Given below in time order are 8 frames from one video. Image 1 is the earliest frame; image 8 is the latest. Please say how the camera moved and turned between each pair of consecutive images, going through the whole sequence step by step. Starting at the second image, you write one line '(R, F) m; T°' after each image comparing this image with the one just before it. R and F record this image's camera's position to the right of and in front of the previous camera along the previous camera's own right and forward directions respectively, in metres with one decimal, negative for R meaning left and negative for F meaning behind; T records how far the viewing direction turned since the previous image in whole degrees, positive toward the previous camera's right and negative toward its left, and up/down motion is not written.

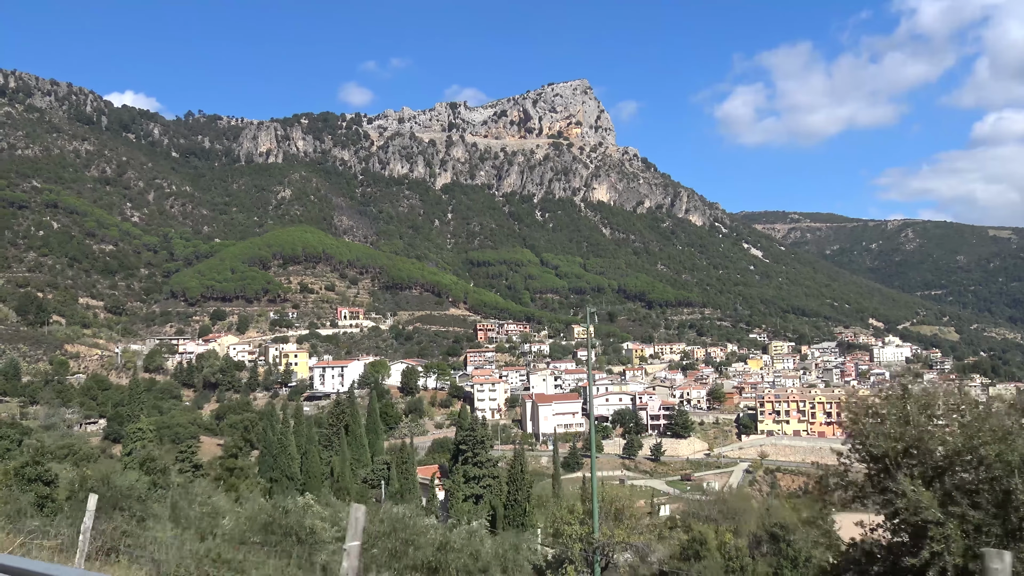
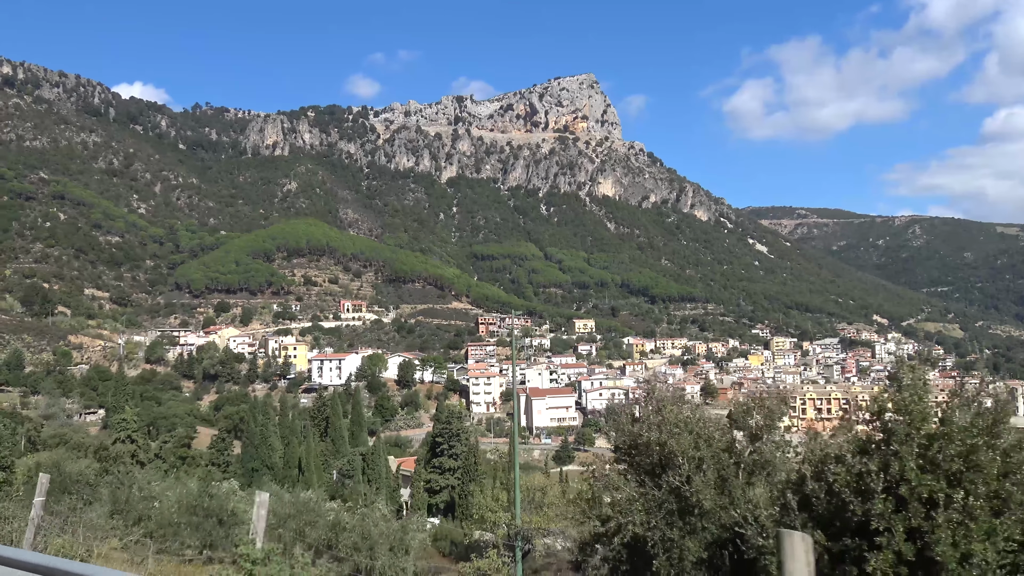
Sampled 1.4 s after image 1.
(+0.9, -0.3) m; -1°
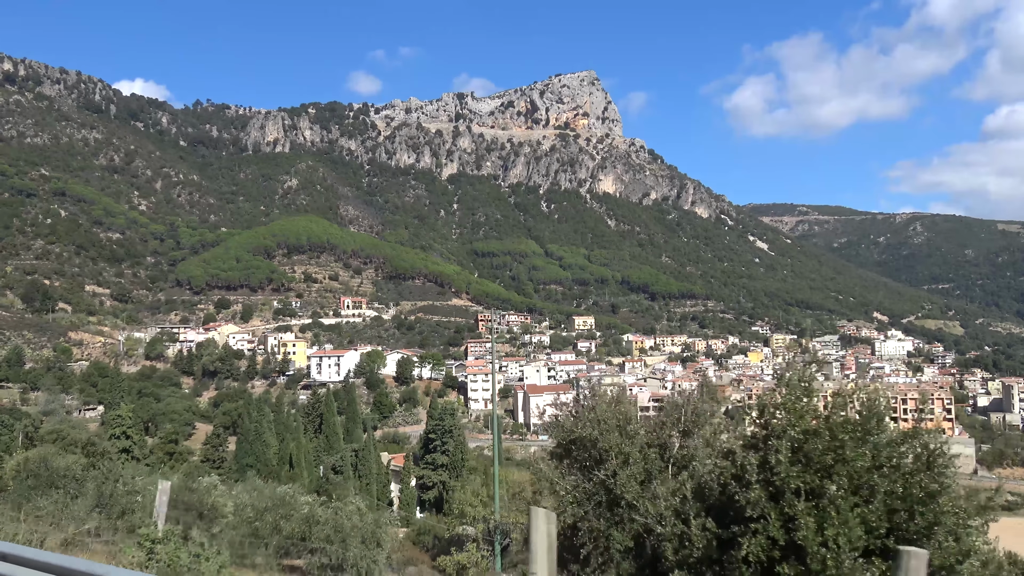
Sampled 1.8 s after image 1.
(+0.3, -0.1) m; 0°
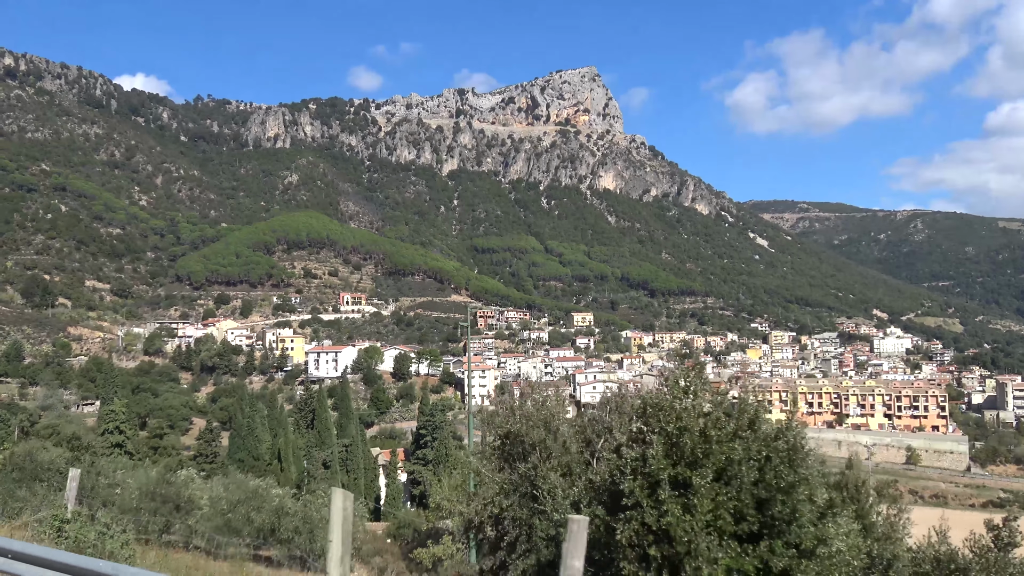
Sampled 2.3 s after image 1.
(+0.3, -0.2) m; 0°
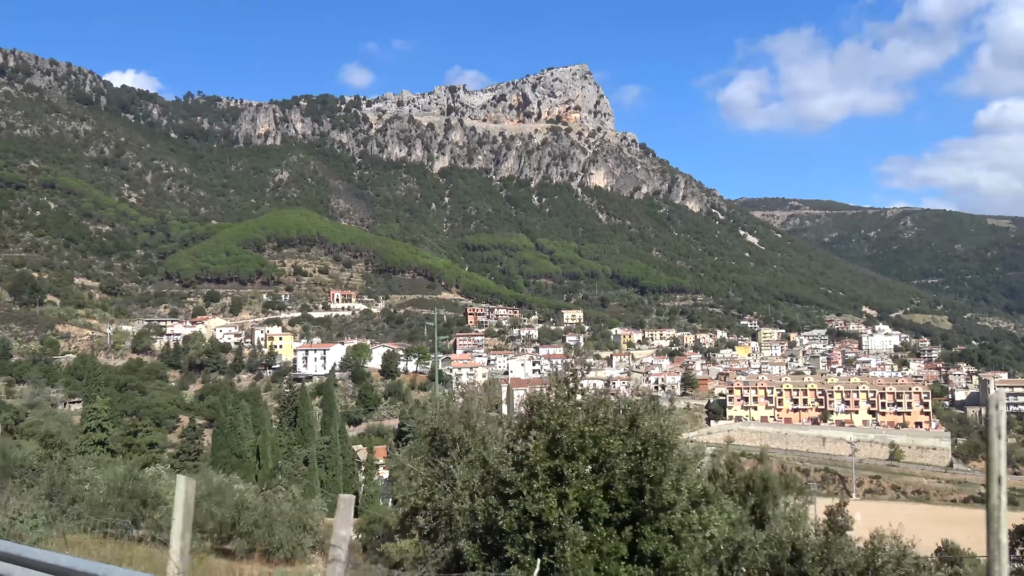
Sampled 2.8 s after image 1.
(+0.4, -0.3) m; +1°
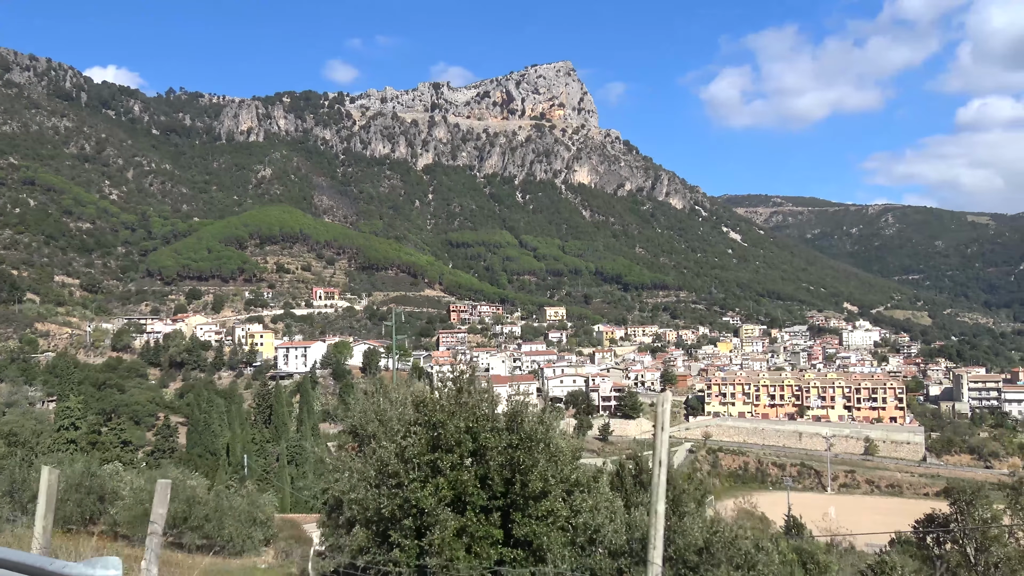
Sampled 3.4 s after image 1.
(+0.5, -0.4) m; +1°
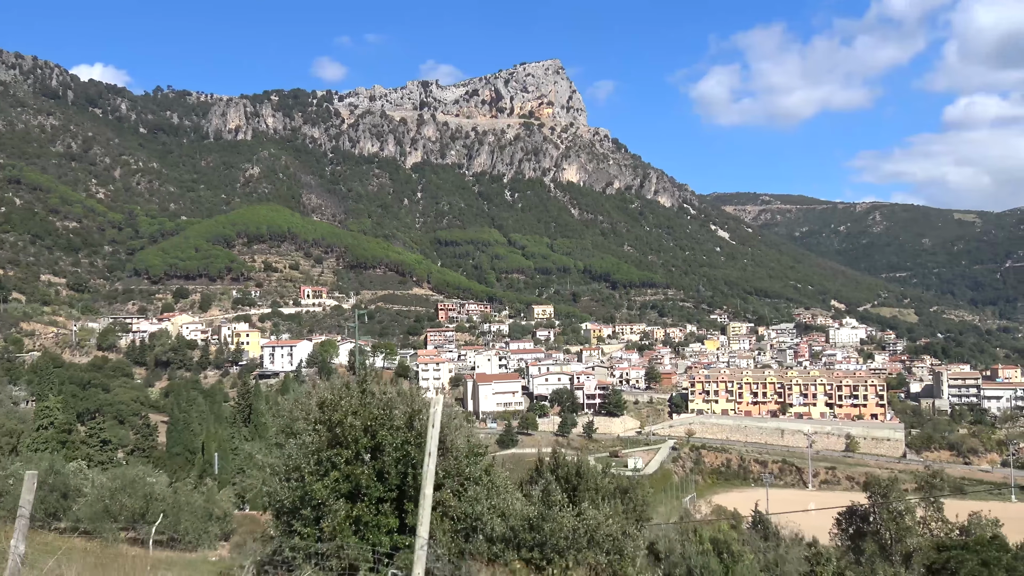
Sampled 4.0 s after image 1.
(+0.5, -0.3) m; +1°
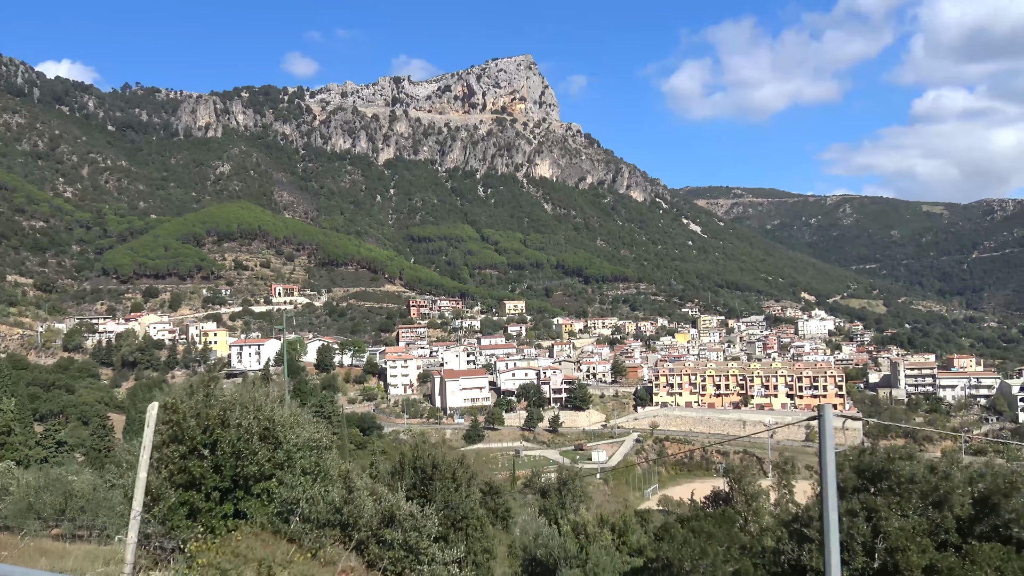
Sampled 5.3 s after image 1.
(+1.0, -0.7) m; +2°
